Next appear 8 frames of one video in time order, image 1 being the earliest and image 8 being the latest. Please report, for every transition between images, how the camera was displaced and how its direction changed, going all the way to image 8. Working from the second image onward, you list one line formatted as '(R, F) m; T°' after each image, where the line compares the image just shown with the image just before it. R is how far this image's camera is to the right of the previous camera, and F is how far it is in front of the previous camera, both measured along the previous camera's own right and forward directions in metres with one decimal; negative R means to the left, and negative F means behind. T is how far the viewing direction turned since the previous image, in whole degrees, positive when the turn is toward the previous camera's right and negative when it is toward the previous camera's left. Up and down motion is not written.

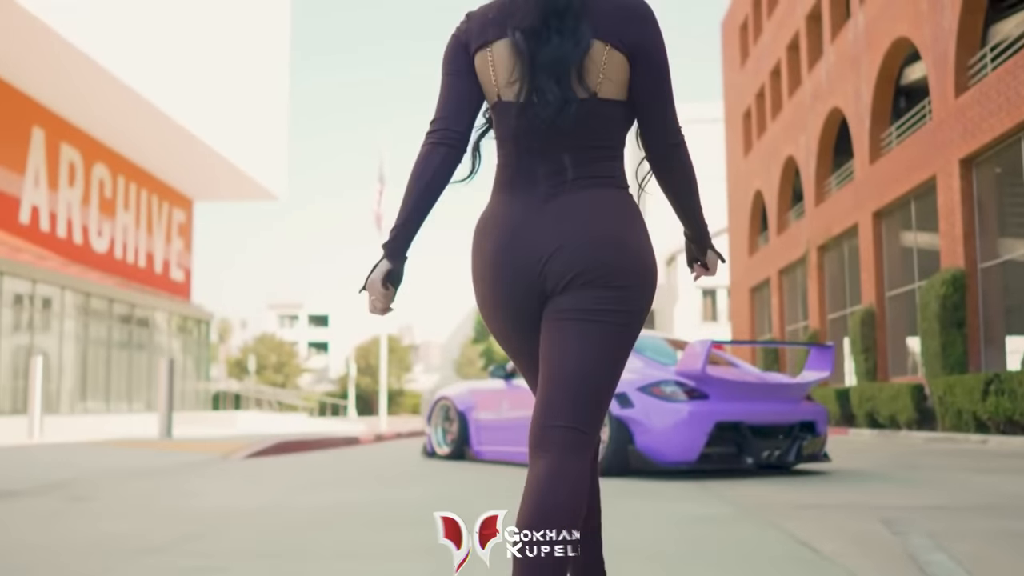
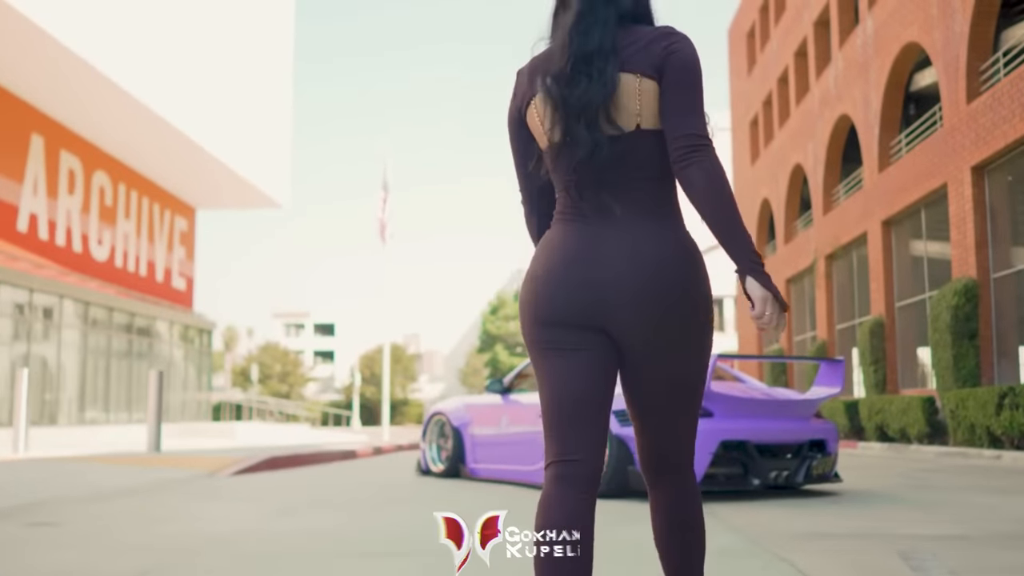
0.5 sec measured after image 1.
(+0.1, +0.3) m; 0°
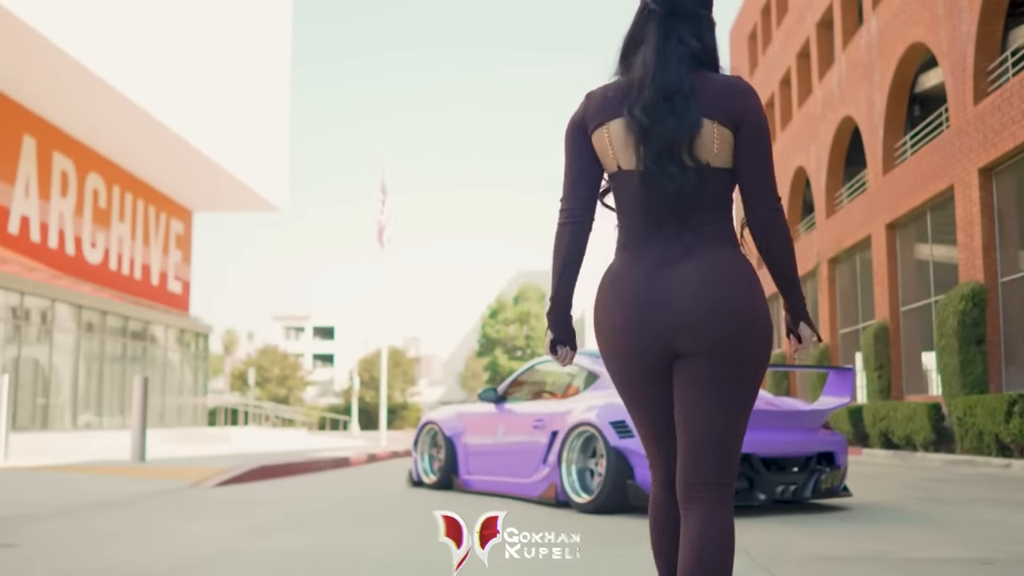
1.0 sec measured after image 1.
(0.0, +0.3) m; 0°
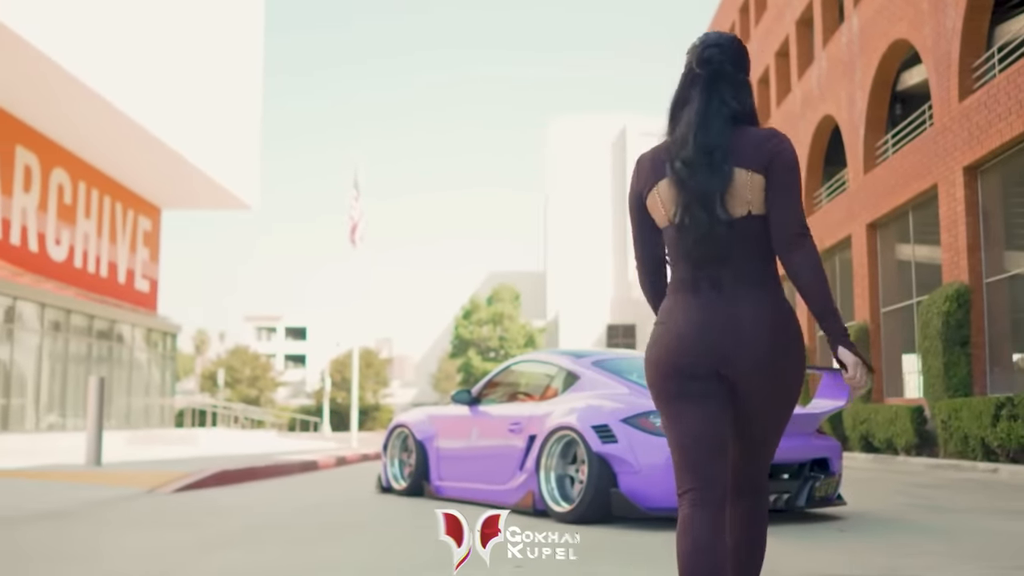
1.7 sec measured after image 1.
(0.0, +0.5) m; +1°
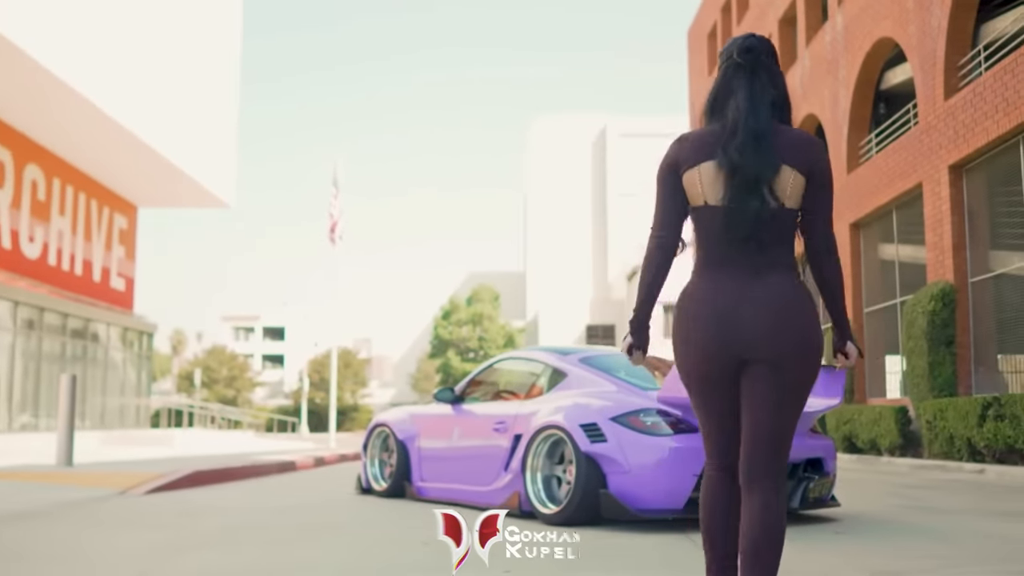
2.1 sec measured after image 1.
(0.0, +0.2) m; +1°
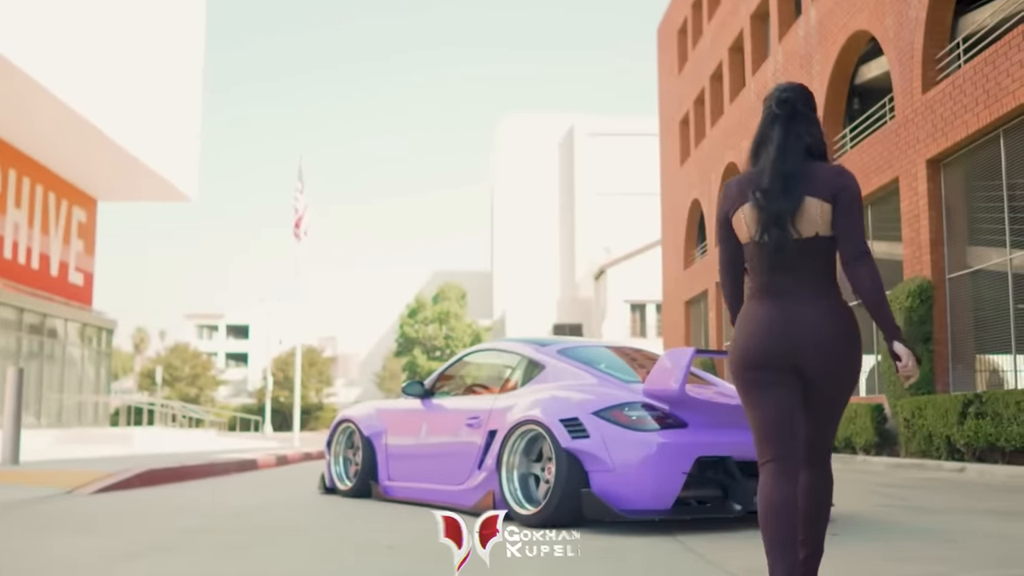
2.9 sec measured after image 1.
(-0.1, +0.4) m; +2°
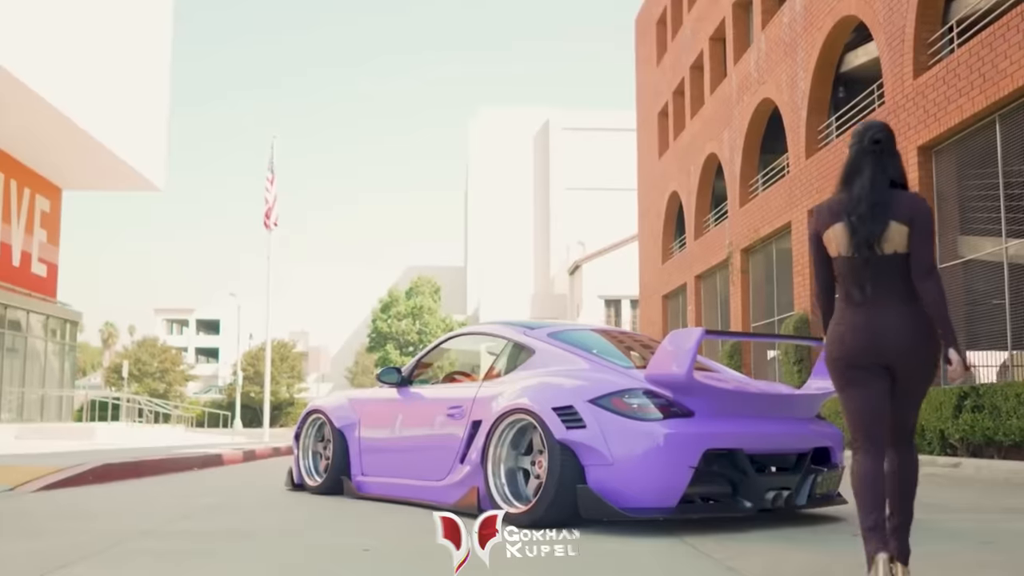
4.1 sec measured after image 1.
(-0.1, +0.5) m; +1°
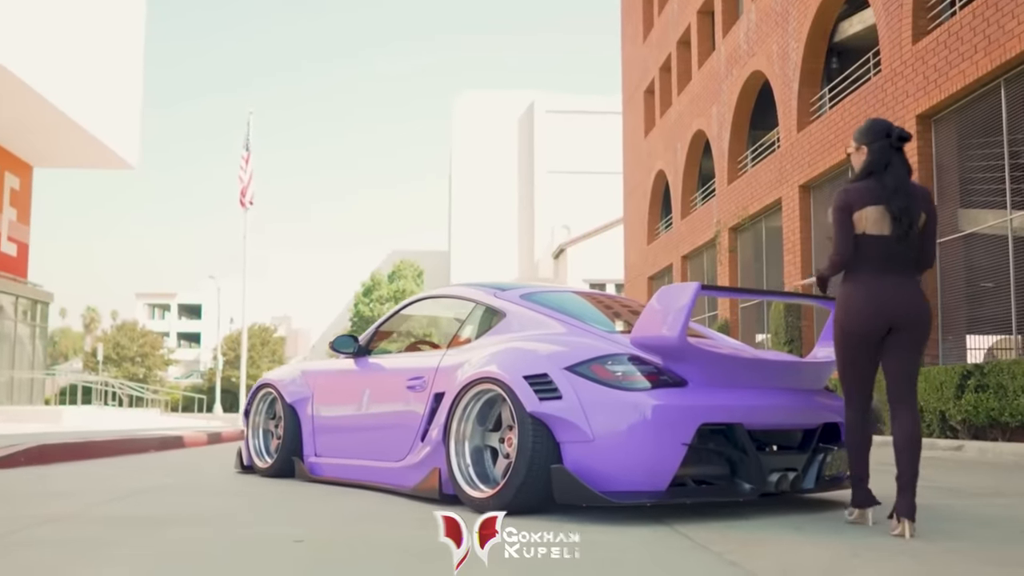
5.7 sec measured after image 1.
(+0.1, +0.7) m; +1°
